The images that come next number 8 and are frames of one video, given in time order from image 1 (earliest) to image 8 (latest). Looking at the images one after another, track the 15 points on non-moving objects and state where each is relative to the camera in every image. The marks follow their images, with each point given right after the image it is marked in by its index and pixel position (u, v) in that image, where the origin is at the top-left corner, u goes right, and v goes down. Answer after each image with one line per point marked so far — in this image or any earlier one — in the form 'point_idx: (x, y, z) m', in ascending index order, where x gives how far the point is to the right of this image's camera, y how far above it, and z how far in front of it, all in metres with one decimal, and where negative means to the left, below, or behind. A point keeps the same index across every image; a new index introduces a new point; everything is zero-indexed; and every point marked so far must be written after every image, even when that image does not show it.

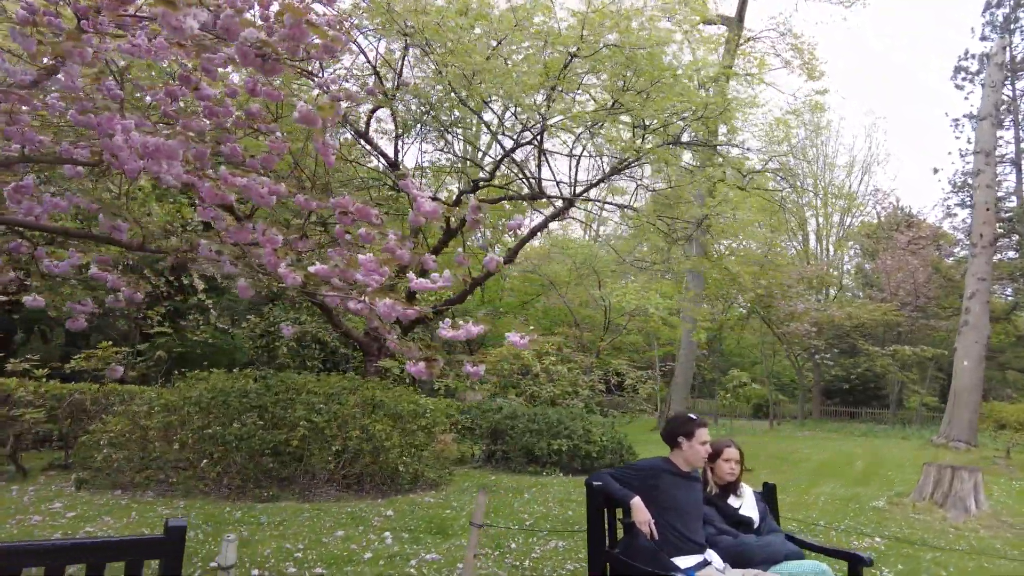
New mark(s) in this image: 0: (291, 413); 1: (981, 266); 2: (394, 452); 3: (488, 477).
0: (-2.4, -1.3, +7.2) m
1: (+13.3, +0.6, +19.2) m
2: (-1.3, -1.8, +7.4) m
3: (-0.5, -2.6, +9.1) m
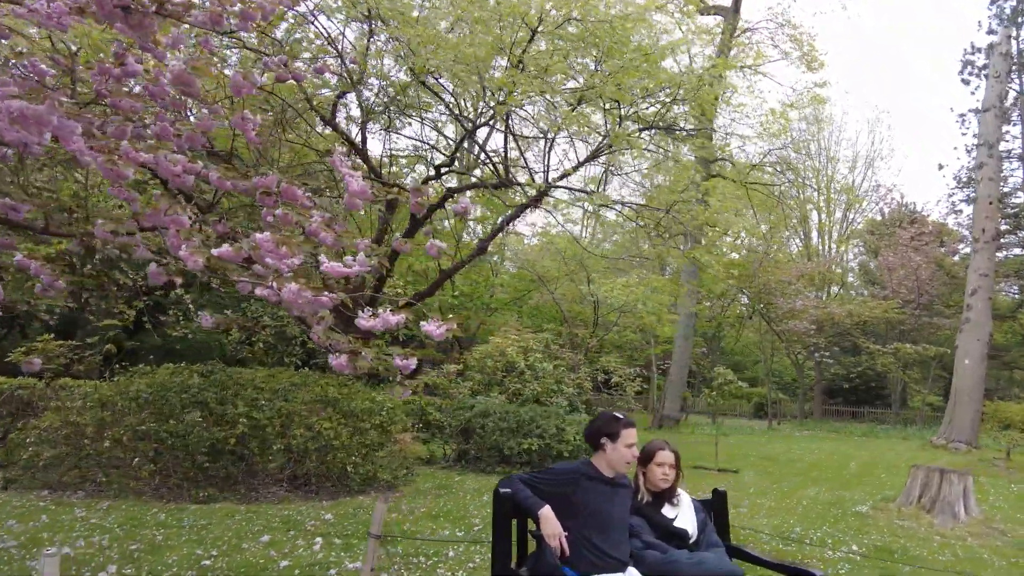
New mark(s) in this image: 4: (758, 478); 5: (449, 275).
0: (-2.8, -1.2, +6.8) m
1: (+13.0, +0.7, +18.6) m
2: (-1.7, -1.7, +7.0) m
3: (-0.9, -2.5, +8.7) m
4: (+3.9, -3.0, +10.8) m
5: (-0.9, +0.2, +9.8) m
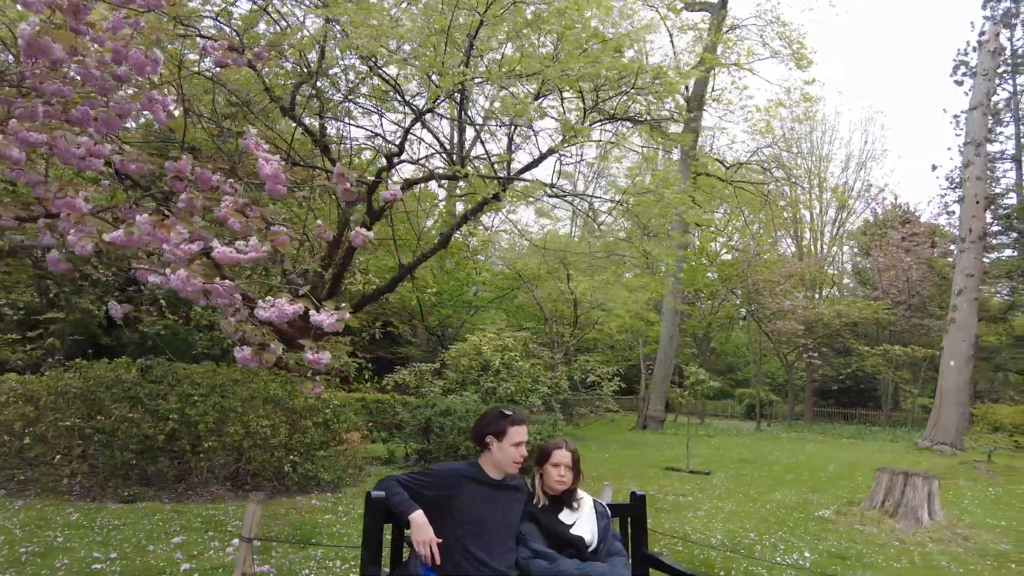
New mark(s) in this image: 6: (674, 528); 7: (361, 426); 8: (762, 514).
0: (-3.4, -1.1, +6.6) m
1: (+12.5, +0.7, +18.4) m
2: (-2.3, -1.6, +6.8) m
3: (-1.5, -2.4, +8.4) m
4: (+3.4, -3.0, +10.6) m
5: (-1.5, +0.3, +9.6) m
6: (+1.6, -2.3, +6.6) m
7: (-1.8, -1.6, +8.0) m
8: (+2.8, -2.5, +7.5) m
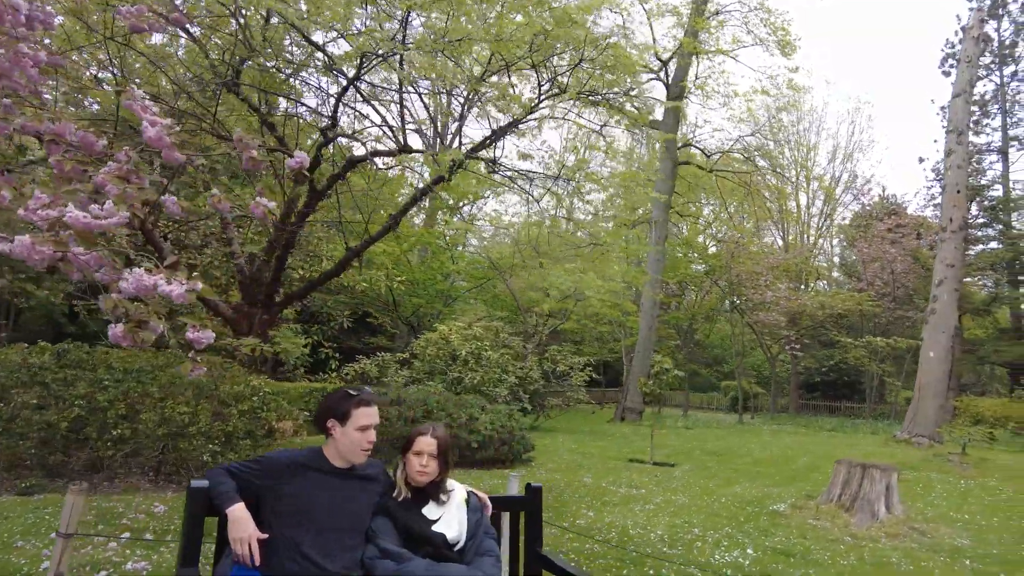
0: (-4.0, -0.9, +6.2) m
1: (+11.7, +1.0, +18.1) m
2: (-2.9, -1.4, +6.4) m
3: (-2.1, -2.2, +8.1) m
4: (+2.7, -2.8, +10.2) m
5: (-2.1, +0.5, +9.2) m
6: (+0.9, -2.2, +6.2) m
7: (-2.4, -1.4, +7.6) m
8: (+2.2, -2.3, +7.2) m
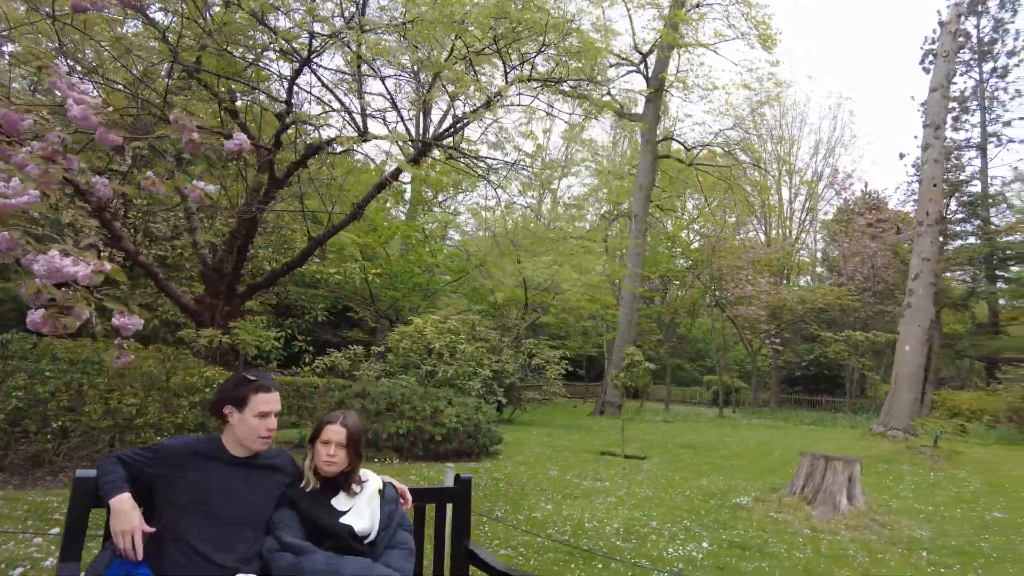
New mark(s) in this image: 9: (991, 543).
0: (-4.4, -0.8, +6.0) m
1: (+11.1, +1.1, +18.2) m
2: (-3.3, -1.3, +6.2) m
3: (-2.5, -2.1, +7.9) m
4: (+2.2, -2.6, +10.2) m
5: (-2.6, +0.6, +9.0) m
6: (+0.5, -2.1, +6.1) m
7: (-2.9, -1.3, +7.5) m
8: (+1.7, -2.2, +7.1) m
9: (+4.3, -2.3, +6.1) m
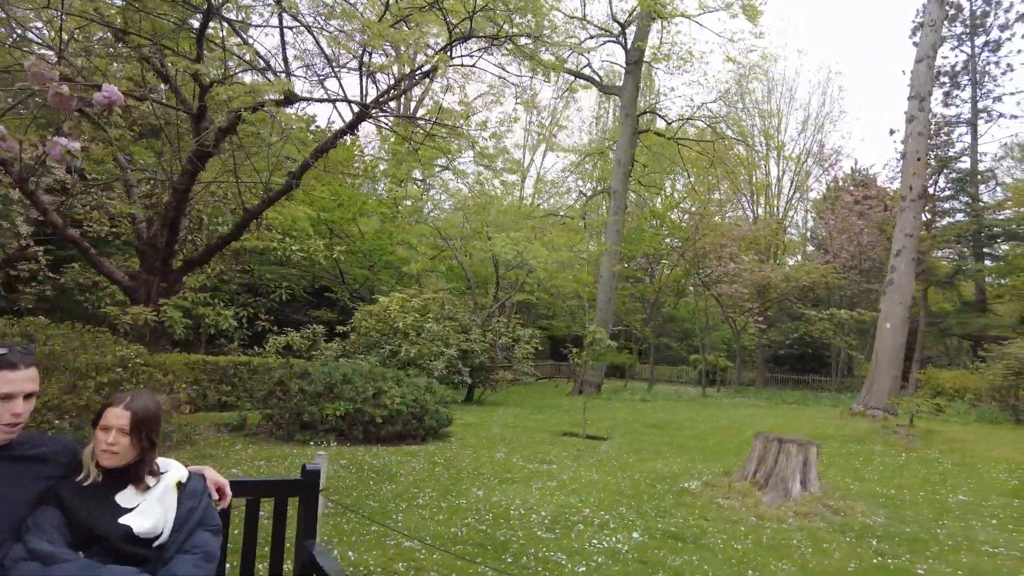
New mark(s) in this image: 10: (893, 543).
0: (-5.0, -0.6, +5.5) m
1: (+10.4, +1.7, +17.7) m
2: (-4.0, -1.1, +5.8) m
3: (-3.2, -1.8, +7.5) m
4: (+1.6, -2.3, +9.8) m
5: (-3.2, +0.9, +8.5) m
6: (-0.1, -1.8, +5.7) m
7: (-3.5, -1.0, +7.0) m
8: (+1.1, -2.0, +6.7) m
9: (+3.7, -2.1, +5.8) m
10: (+3.0, -2.0, +5.3) m
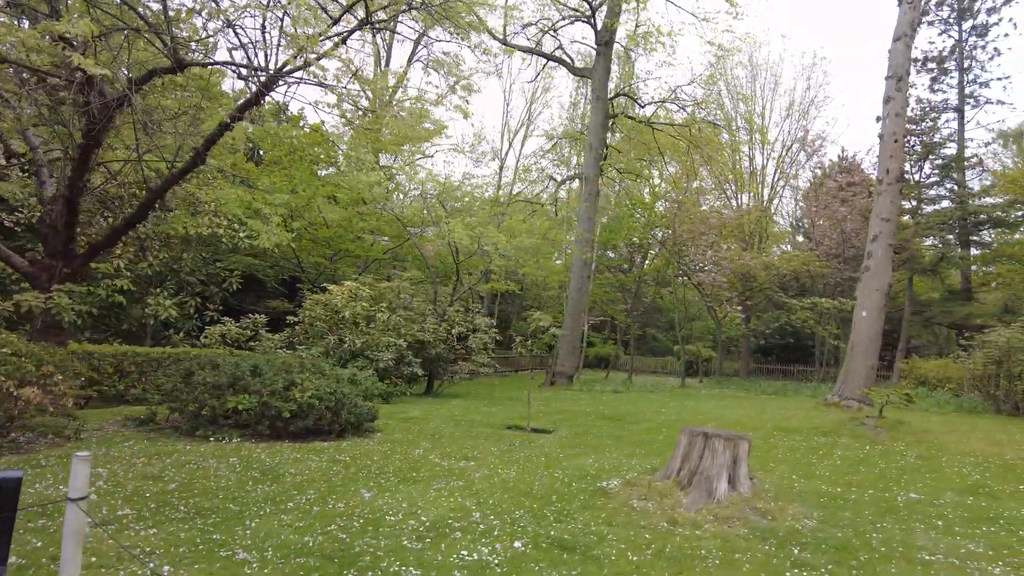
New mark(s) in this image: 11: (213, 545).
0: (-5.9, -0.5, +4.8) m
1: (+9.5, +2.1, +17.1) m
2: (-4.8, -0.9, +5.1) m
3: (-4.1, -1.6, +6.8) m
4: (+0.7, -2.1, +9.2) m
5: (-4.1, +1.1, +7.9) m
6: (-1.0, -1.6, +5.1) m
7: (-4.4, -0.9, +6.4) m
8: (+0.2, -1.8, +6.1) m
9: (+2.8, -1.9, +5.2) m
10: (+2.1, -1.8, +4.7) m
11: (-1.8, -1.6, +4.1) m
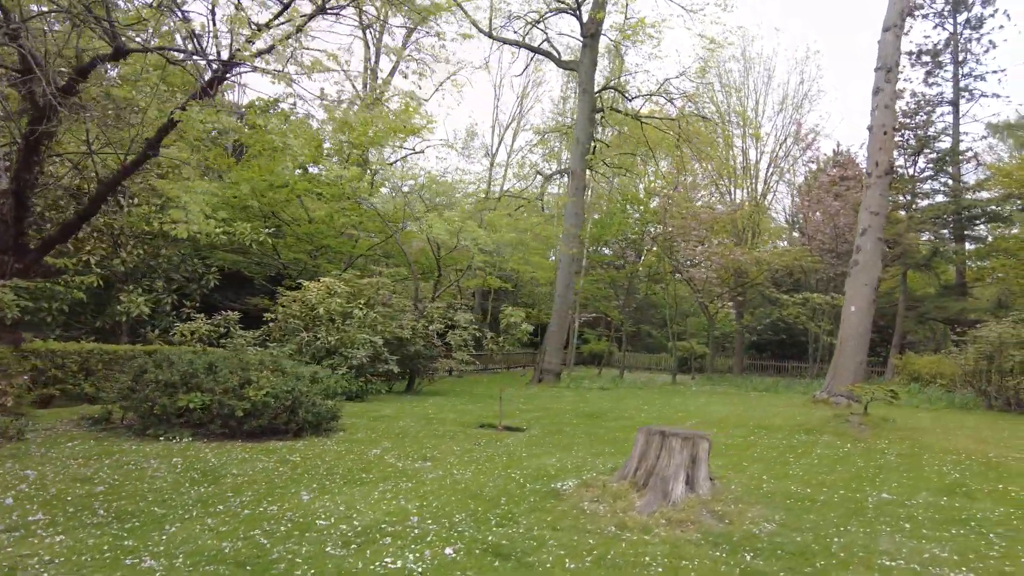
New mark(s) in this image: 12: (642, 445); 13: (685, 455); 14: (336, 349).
0: (-6.3, -0.4, +4.6) m
1: (+9.1, +2.2, +16.9) m
2: (-5.2, -0.9, +4.9) m
3: (-4.5, -1.5, +6.6) m
4: (+0.3, -2.0, +9.0) m
5: (-4.5, +1.2, +7.6) m
6: (-1.4, -1.6, +4.9) m
7: (-4.8, -0.8, +6.1) m
8: (-0.2, -1.7, +5.9) m
9: (+2.4, -1.8, +4.9) m
10: (+1.7, -1.8, +4.5) m
11: (-2.2, -1.5, +3.9) m
12: (+1.2, -1.3, +5.9) m
13: (+1.4, -1.3, +5.5) m
14: (-3.2, -1.1, +12.9) m
